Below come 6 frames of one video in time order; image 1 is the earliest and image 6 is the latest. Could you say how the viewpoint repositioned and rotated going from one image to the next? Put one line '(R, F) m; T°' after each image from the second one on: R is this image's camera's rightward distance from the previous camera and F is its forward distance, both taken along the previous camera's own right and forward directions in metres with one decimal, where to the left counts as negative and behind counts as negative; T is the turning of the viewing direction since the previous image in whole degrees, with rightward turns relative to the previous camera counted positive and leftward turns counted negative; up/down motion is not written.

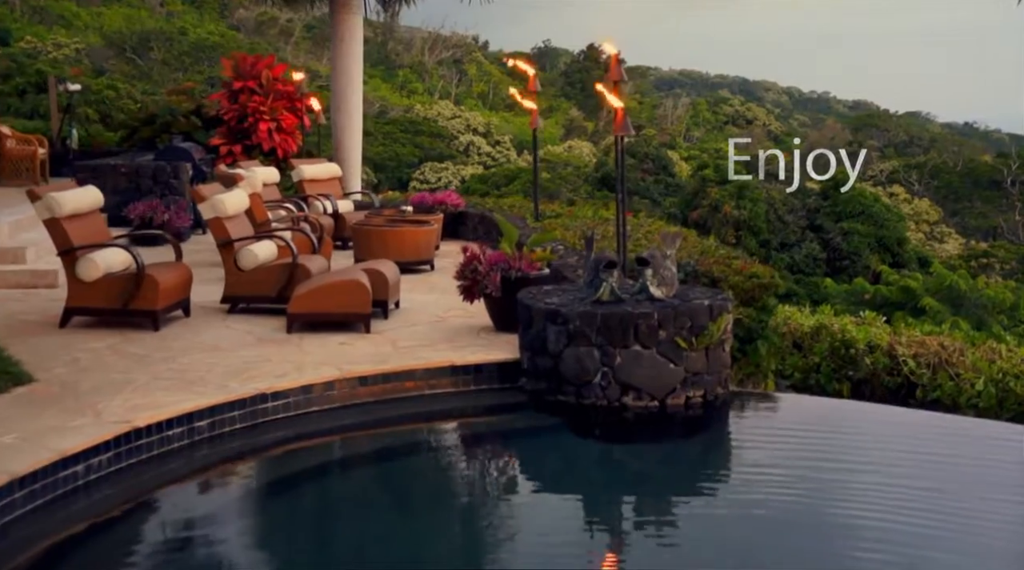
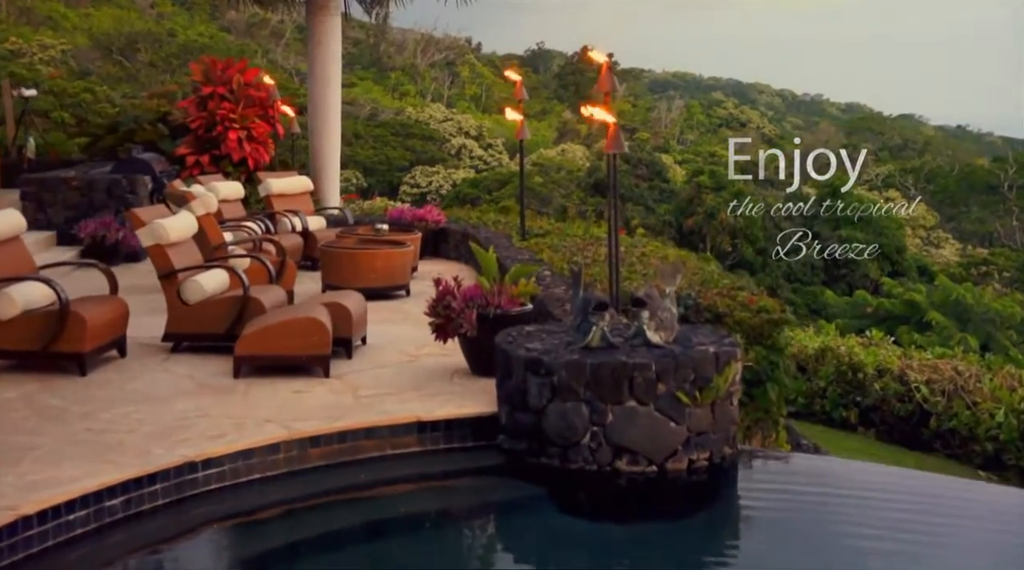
(+0.1, +0.8) m; 0°
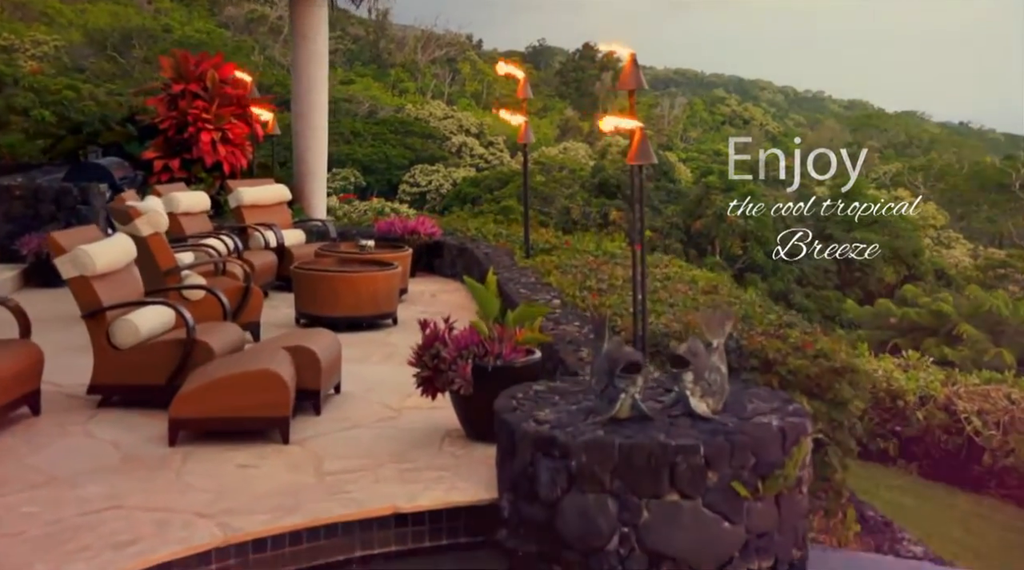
(0.0, +1.1) m; 0°
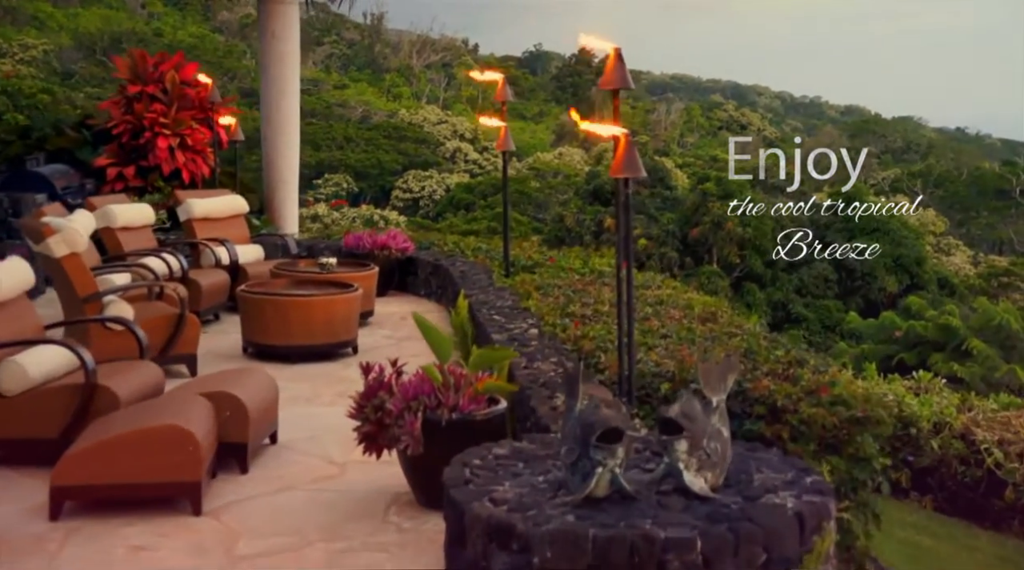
(+0.2, +0.8) m; 0°
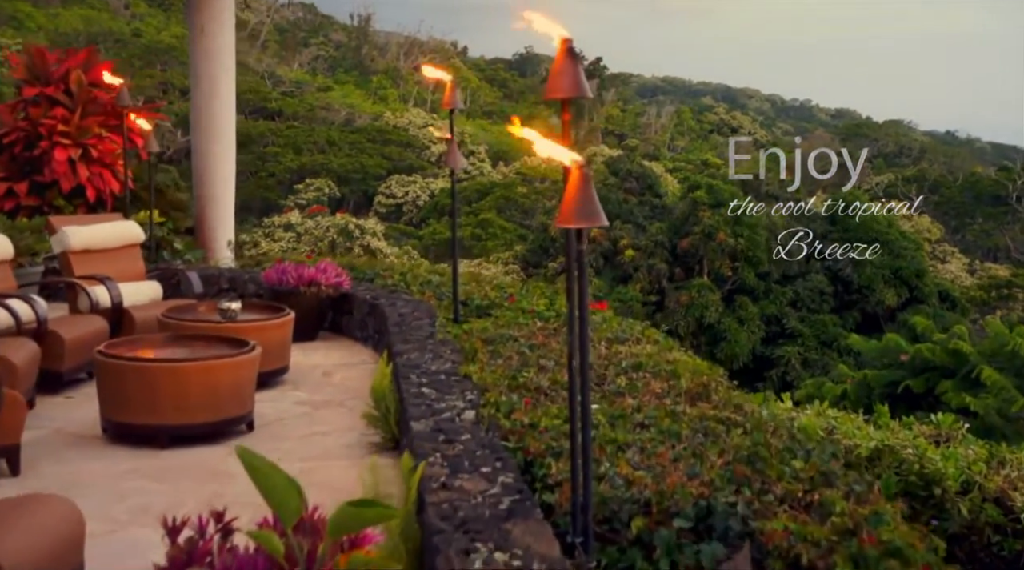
(+0.3, +1.4) m; +1°
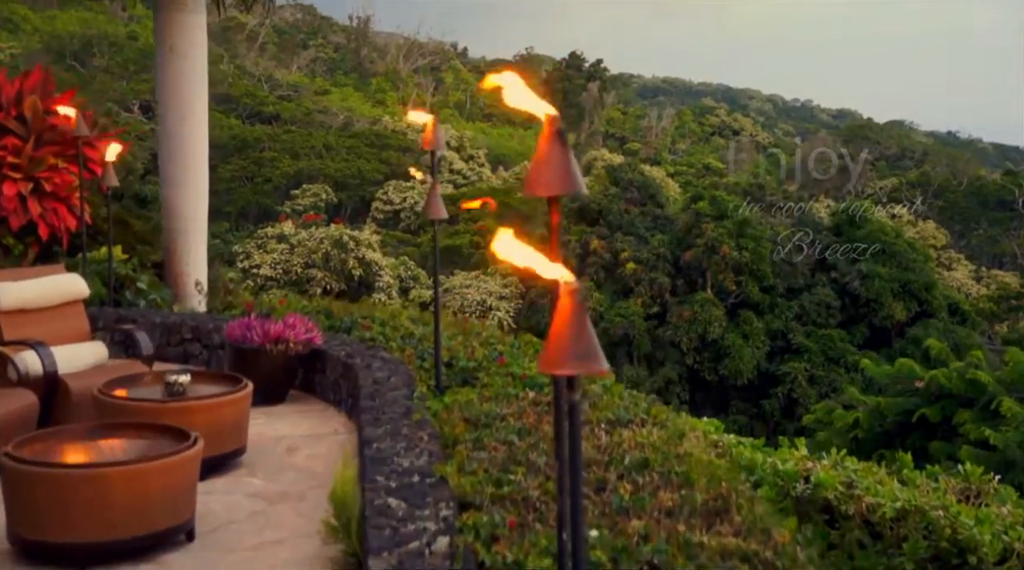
(+0.1, +0.7) m; 0°
